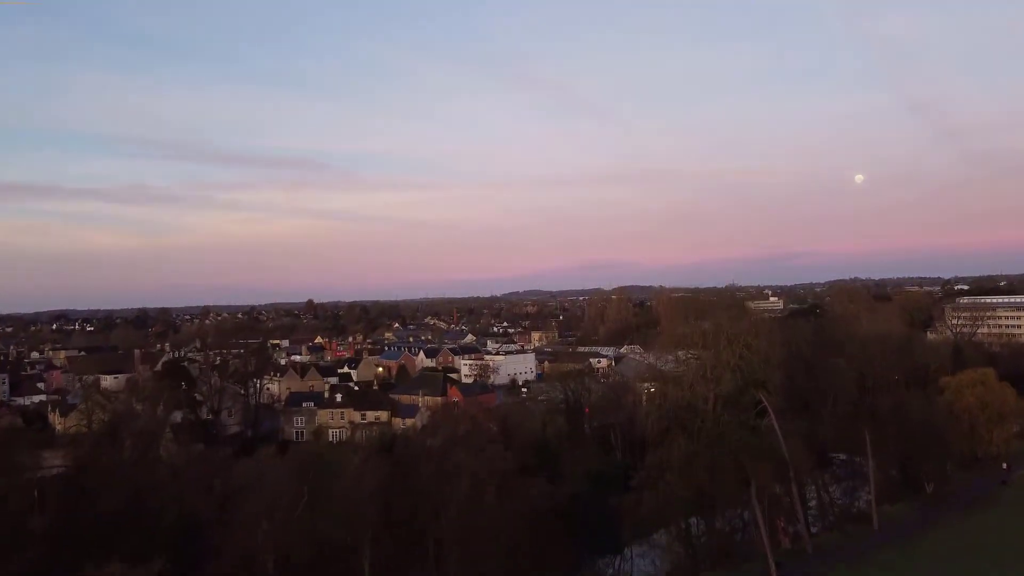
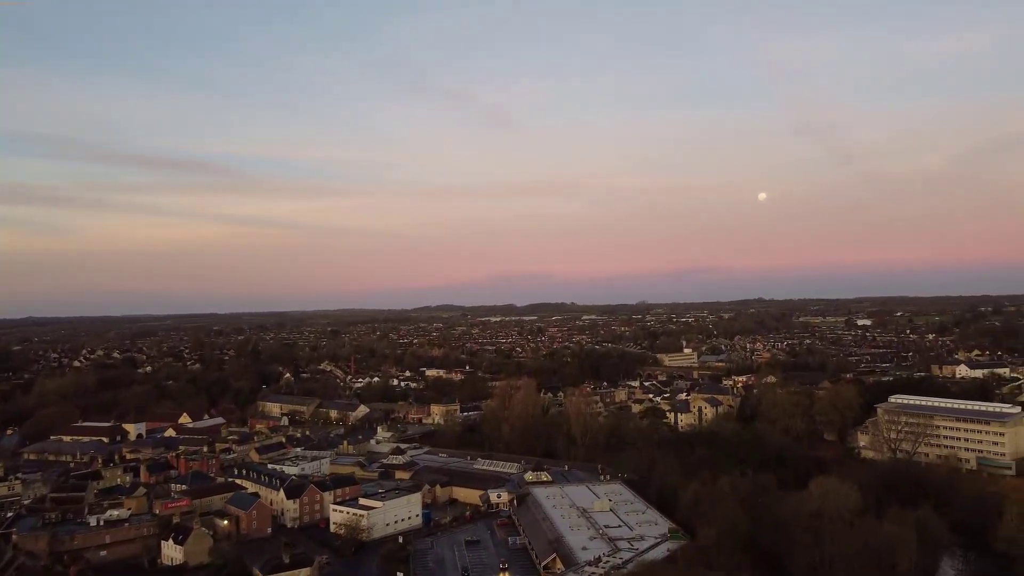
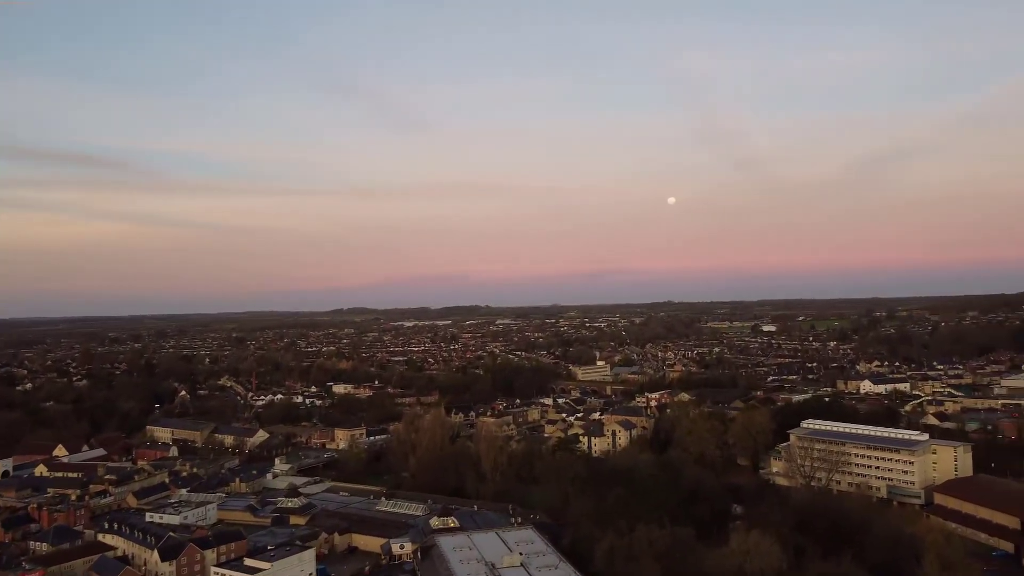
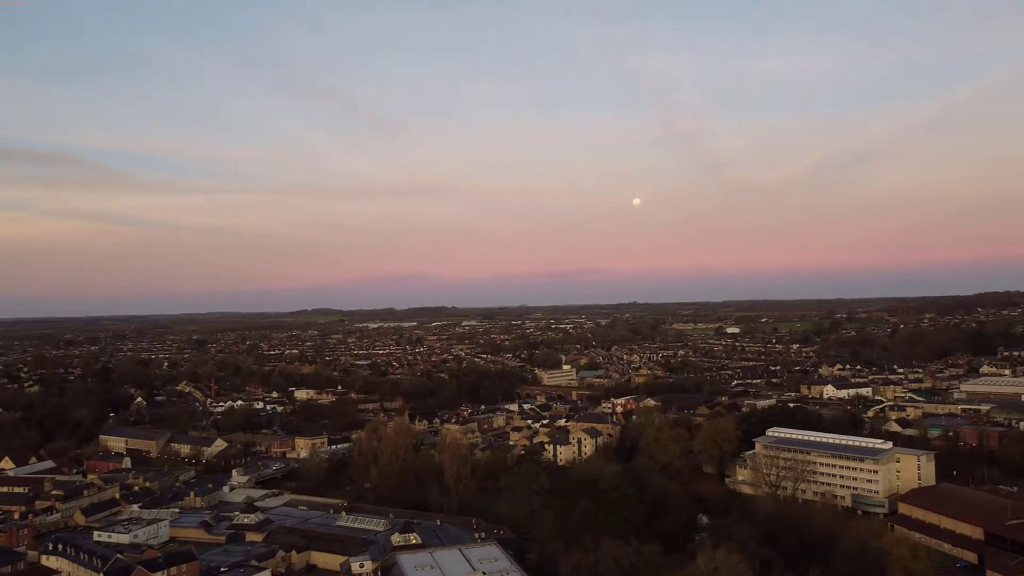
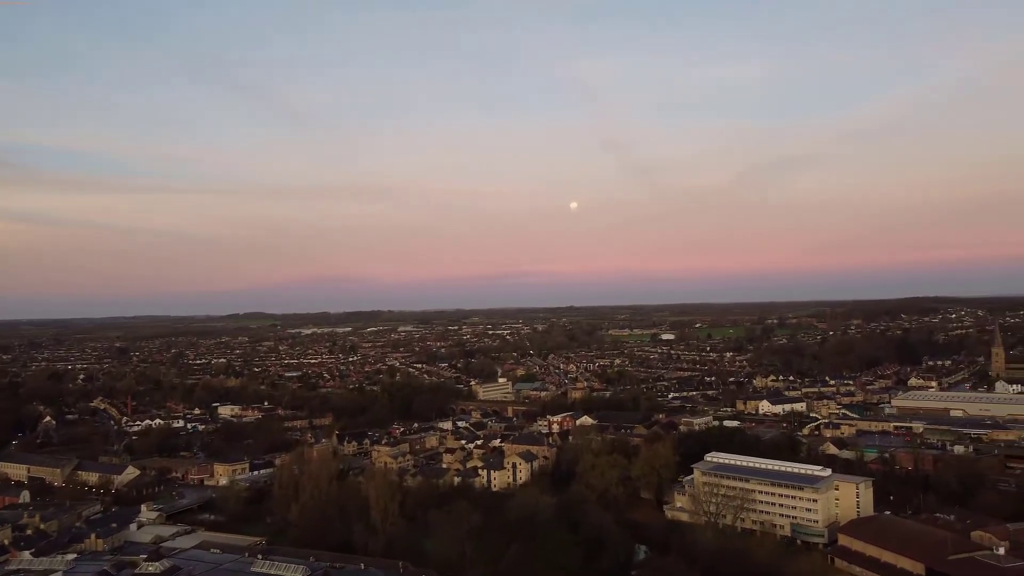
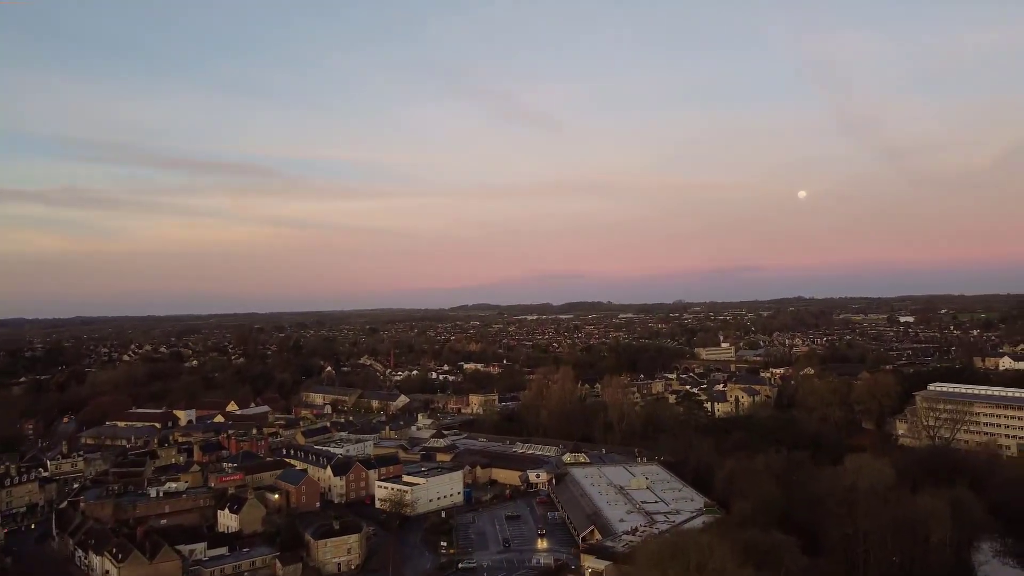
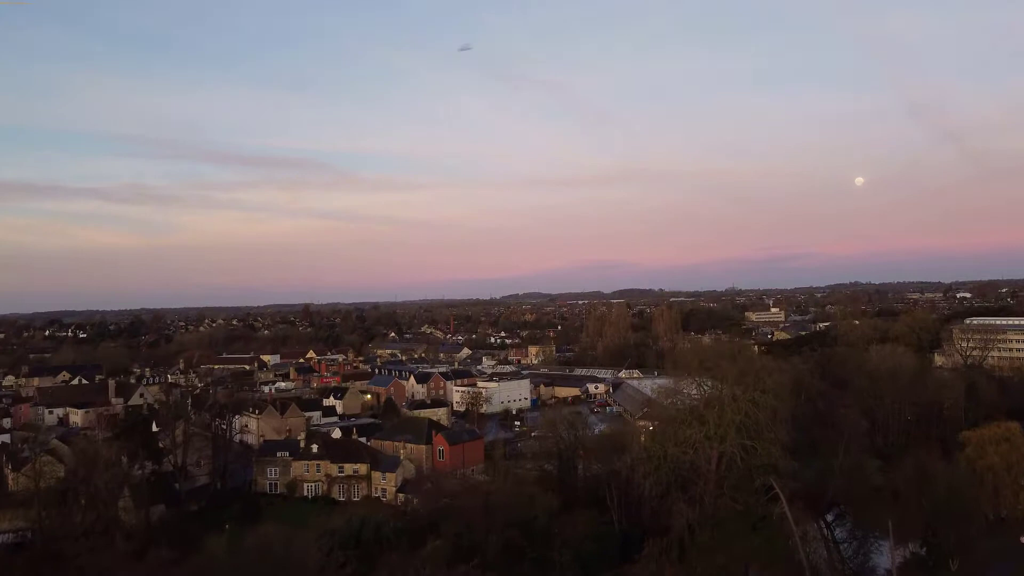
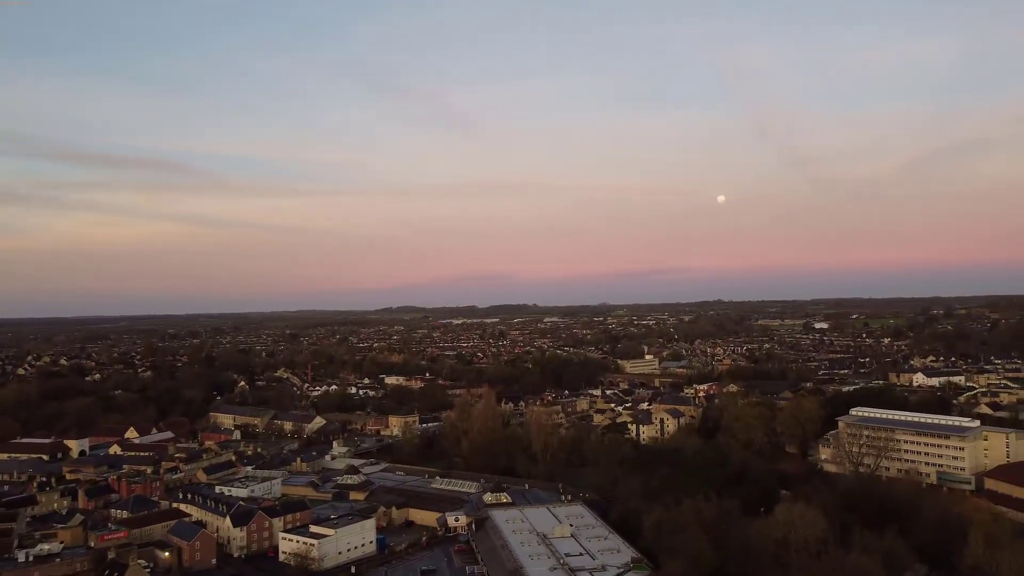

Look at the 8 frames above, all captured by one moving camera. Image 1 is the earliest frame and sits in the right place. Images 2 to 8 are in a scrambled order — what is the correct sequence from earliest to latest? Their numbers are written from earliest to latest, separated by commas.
7, 6, 2, 8, 3, 4, 5
